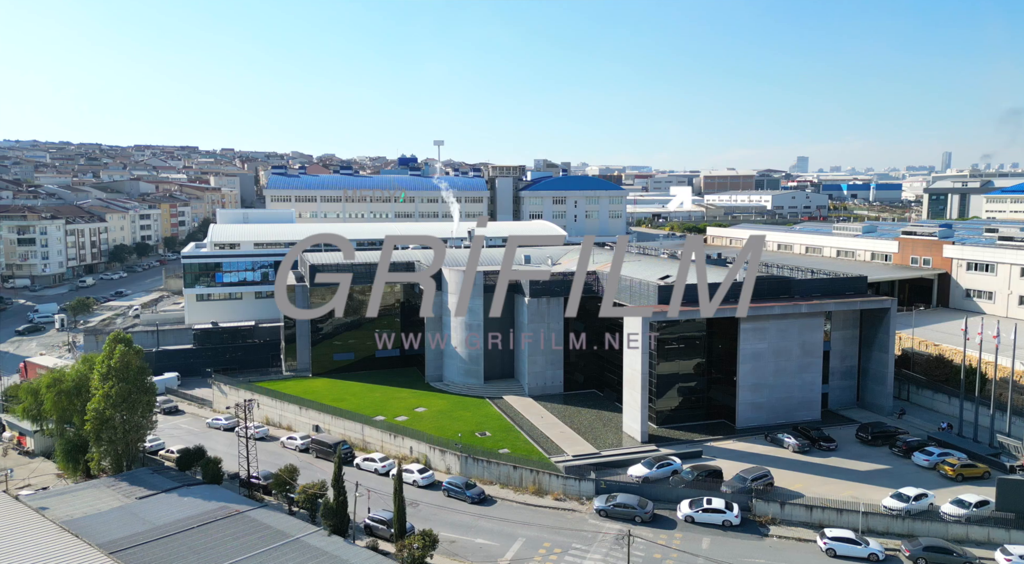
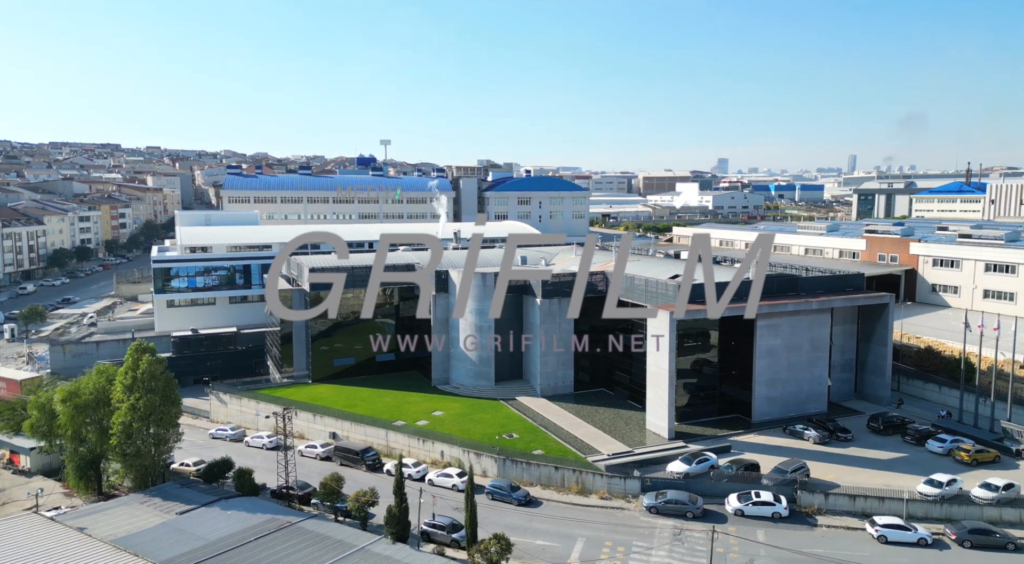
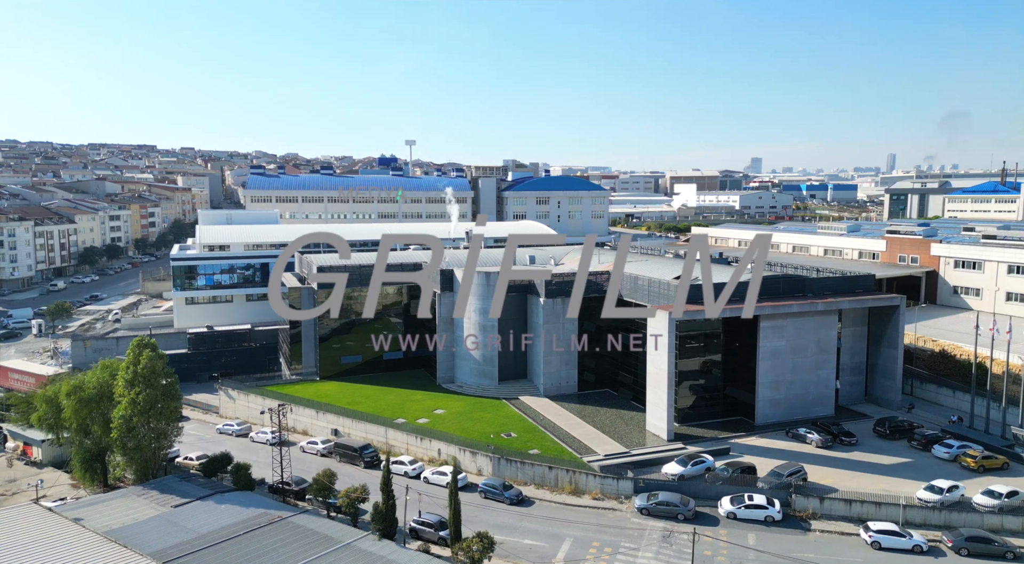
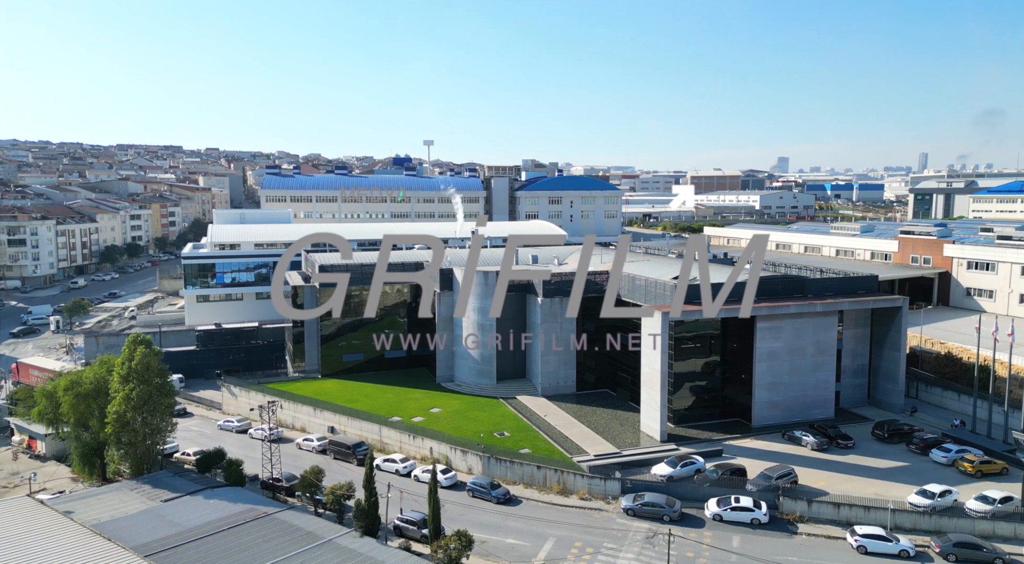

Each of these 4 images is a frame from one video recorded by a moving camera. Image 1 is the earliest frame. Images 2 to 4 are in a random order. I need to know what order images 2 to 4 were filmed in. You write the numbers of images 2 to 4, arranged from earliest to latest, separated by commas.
4, 3, 2
